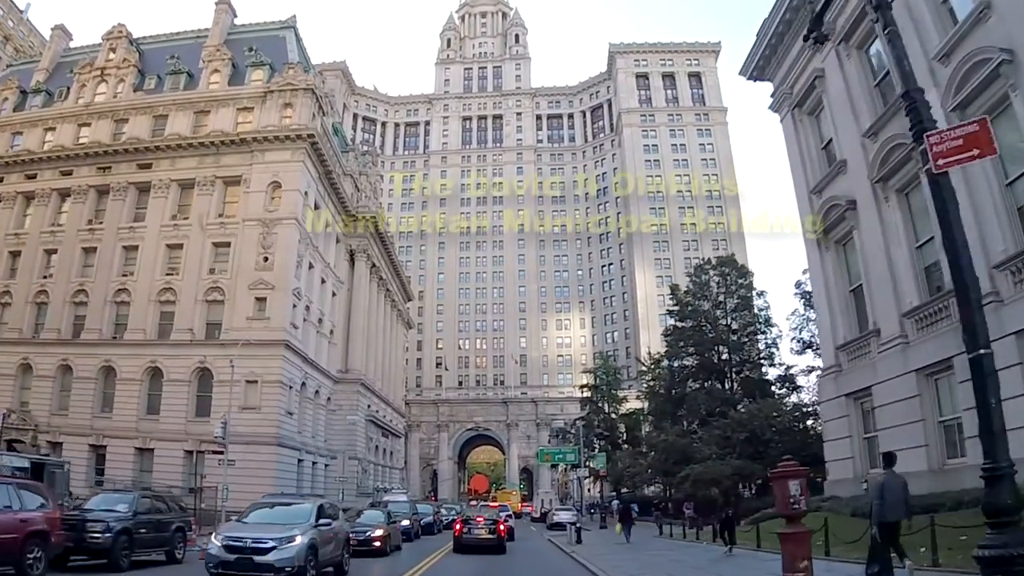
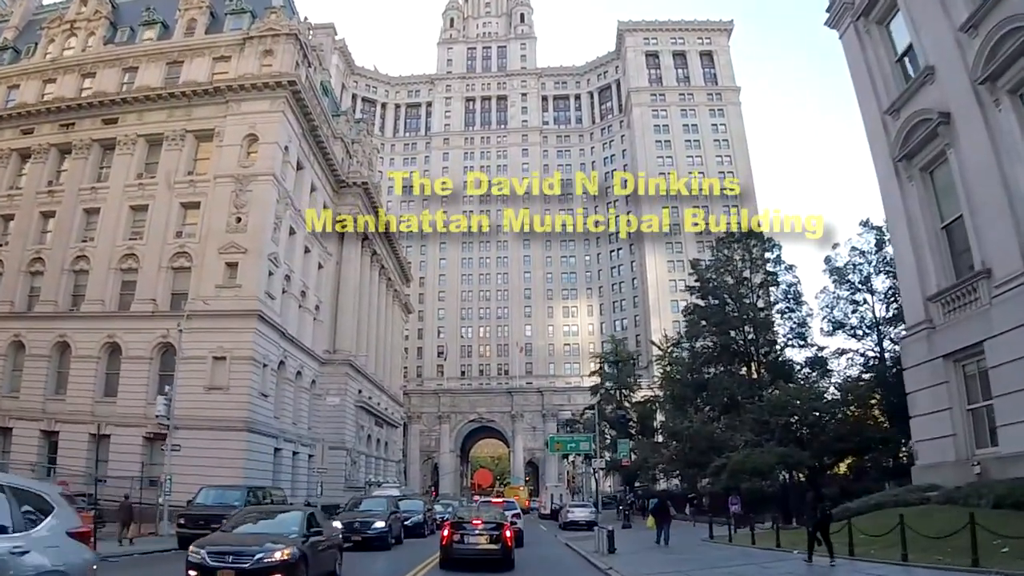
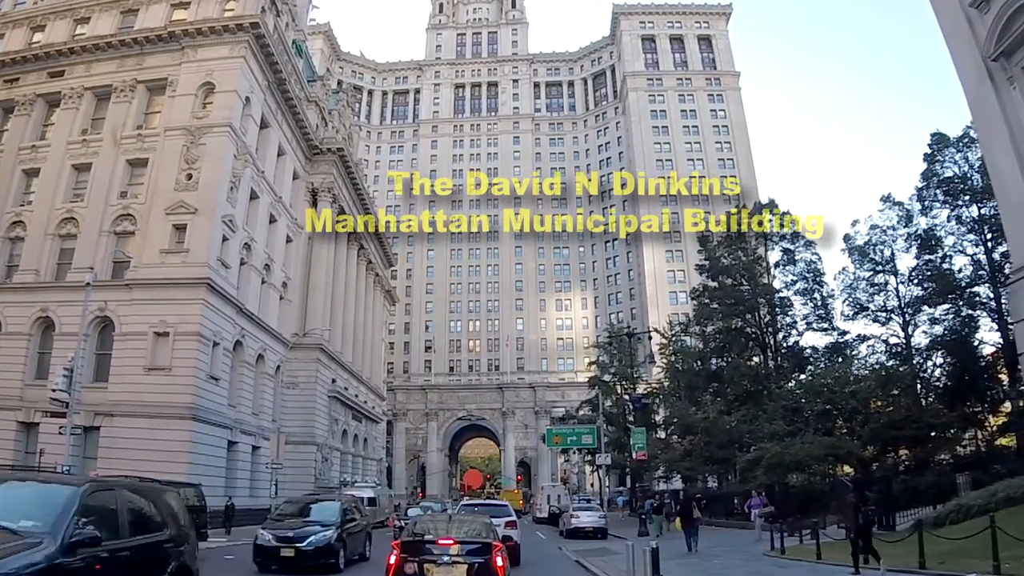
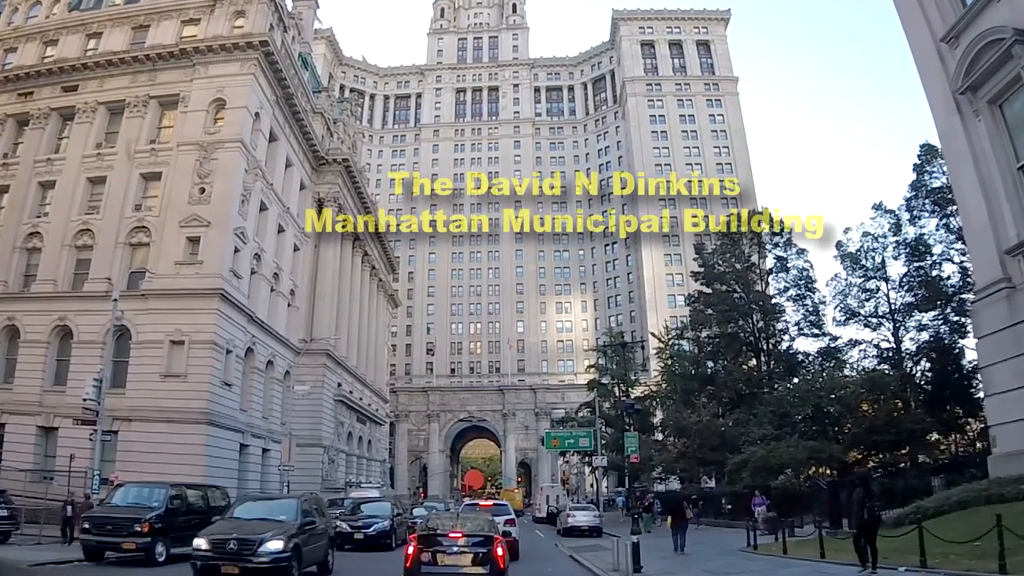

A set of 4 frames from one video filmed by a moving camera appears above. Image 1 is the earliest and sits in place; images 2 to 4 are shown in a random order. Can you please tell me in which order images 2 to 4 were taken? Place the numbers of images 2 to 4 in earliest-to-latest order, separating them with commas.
2, 4, 3
